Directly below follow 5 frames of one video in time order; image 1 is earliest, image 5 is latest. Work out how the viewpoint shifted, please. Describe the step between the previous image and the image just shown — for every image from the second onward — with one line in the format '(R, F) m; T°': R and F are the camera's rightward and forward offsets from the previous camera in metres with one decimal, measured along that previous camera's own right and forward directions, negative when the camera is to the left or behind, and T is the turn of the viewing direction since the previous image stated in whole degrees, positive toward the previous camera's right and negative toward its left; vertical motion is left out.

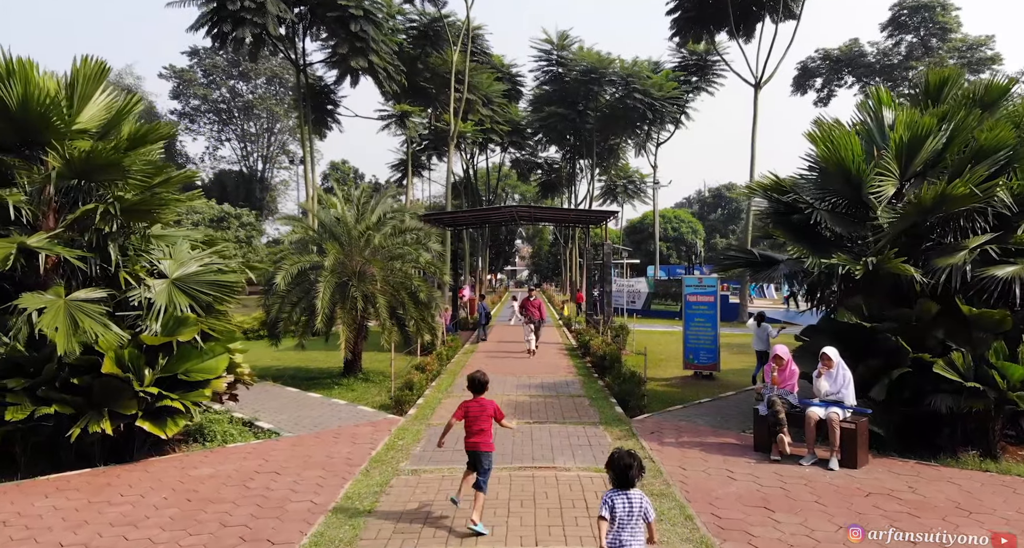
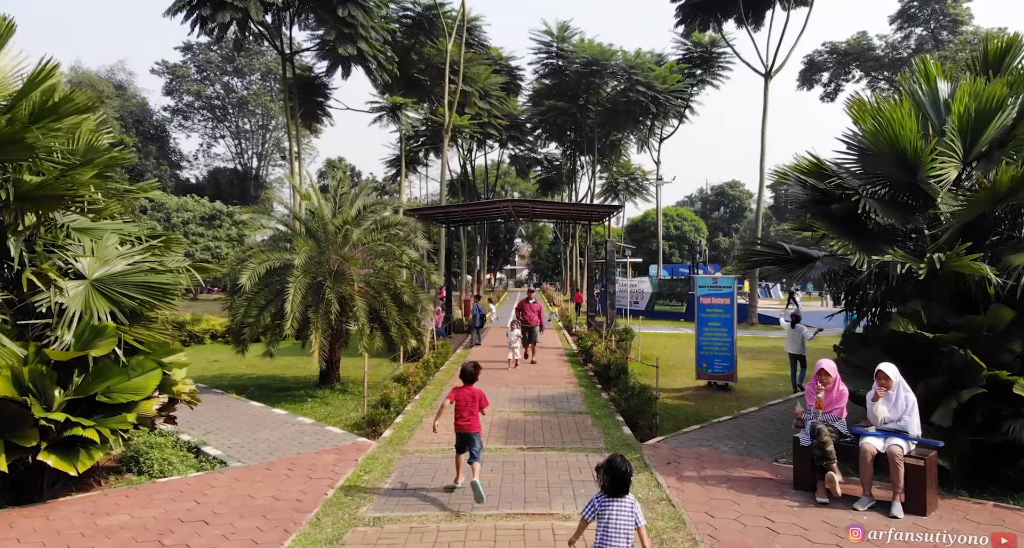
(+0.1, +1.4) m; 0°
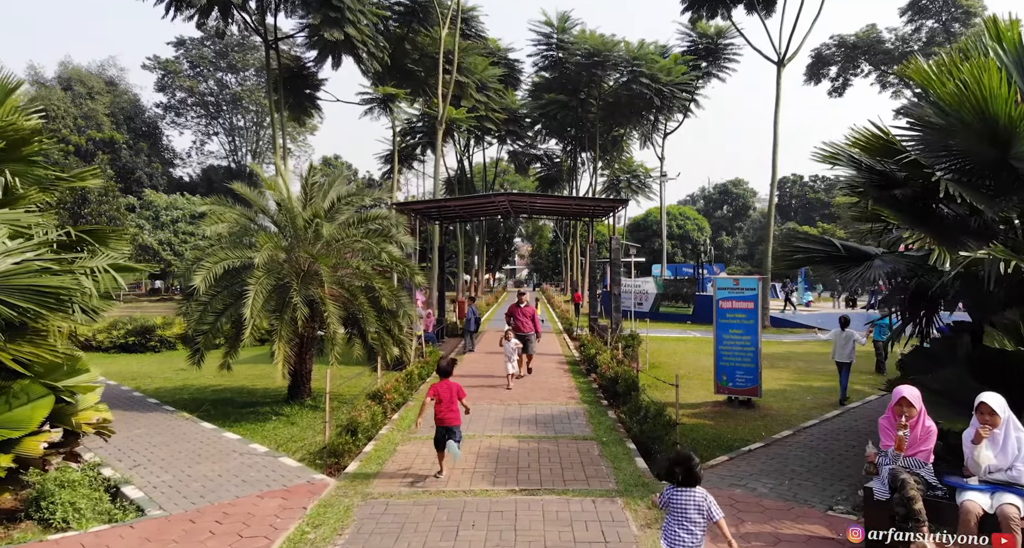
(+0.1, +1.5) m; 0°
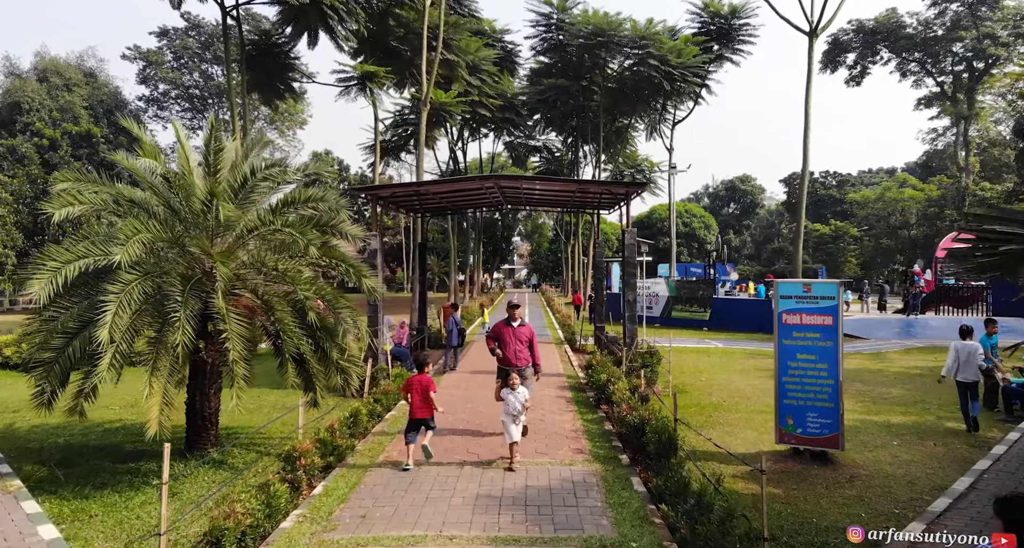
(+0.2, +3.1) m; 0°
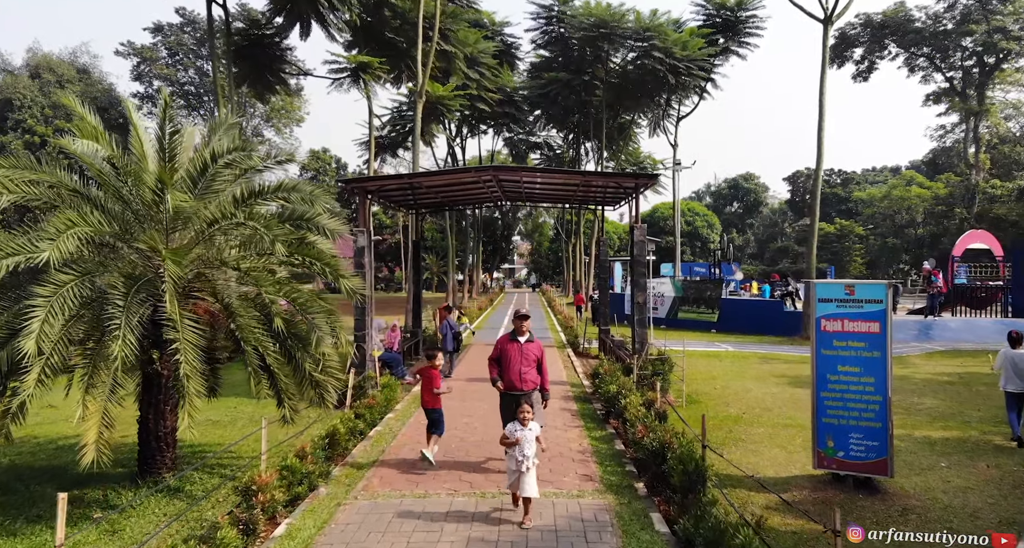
(0.0, +1.0) m; 0°
